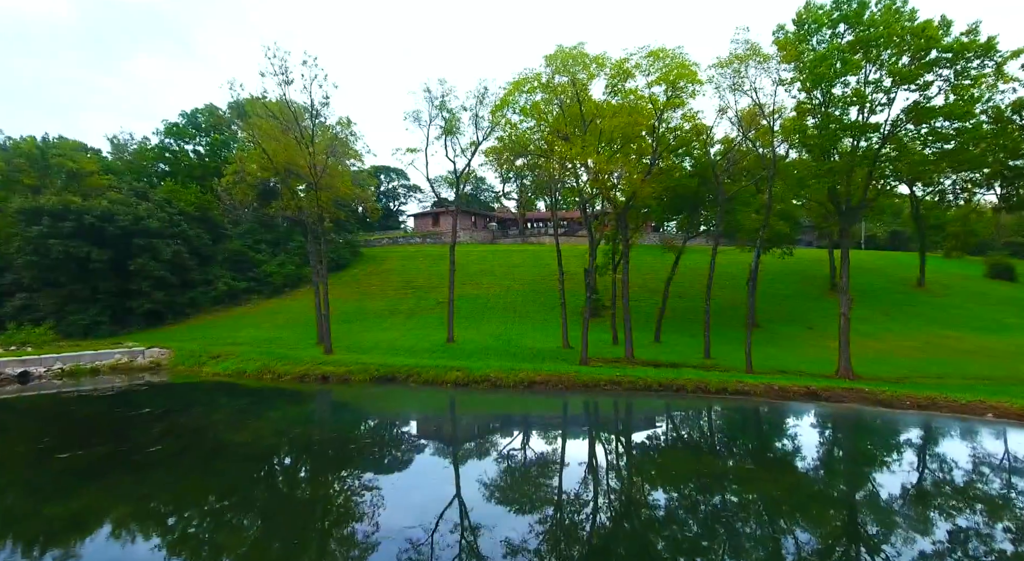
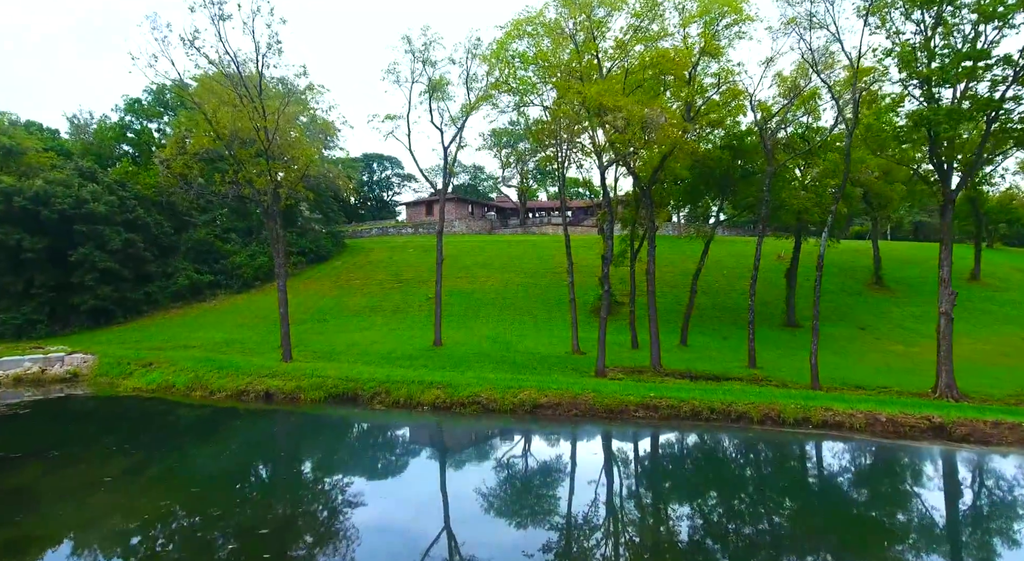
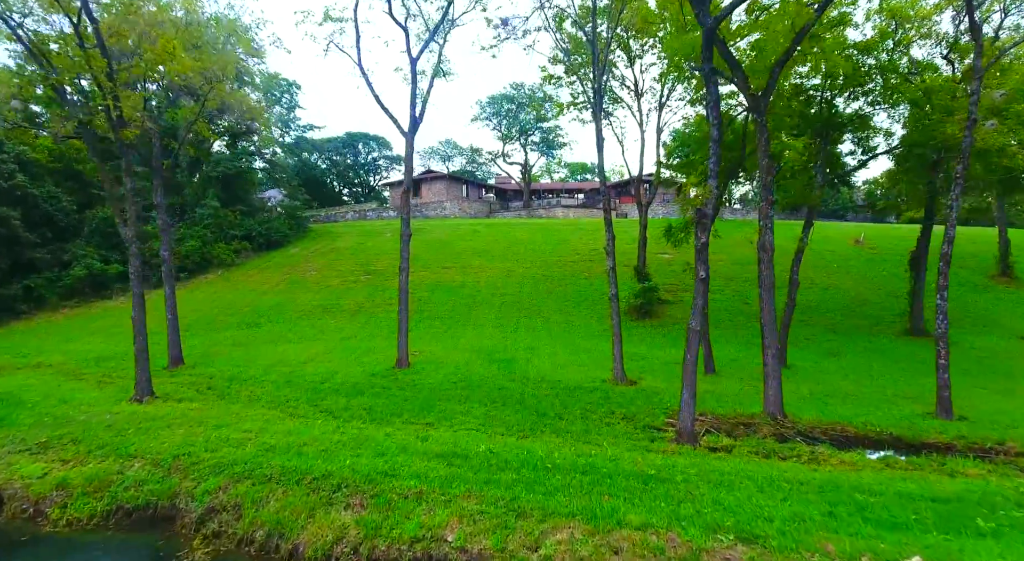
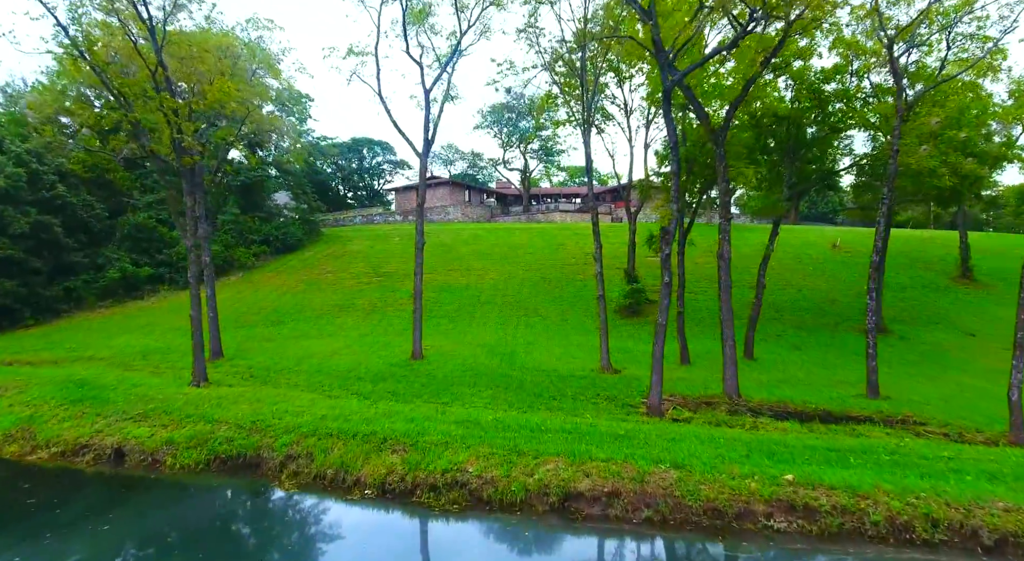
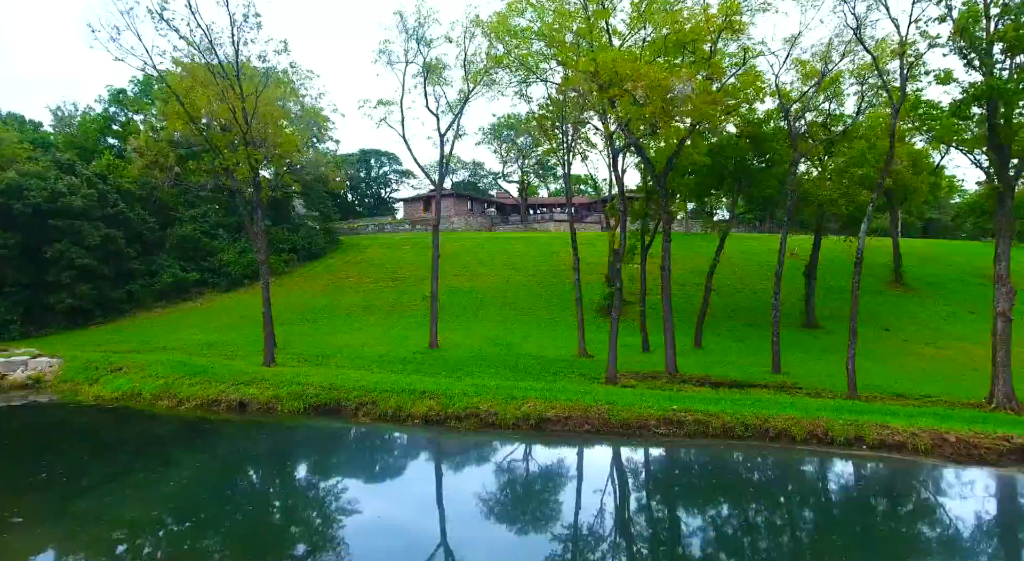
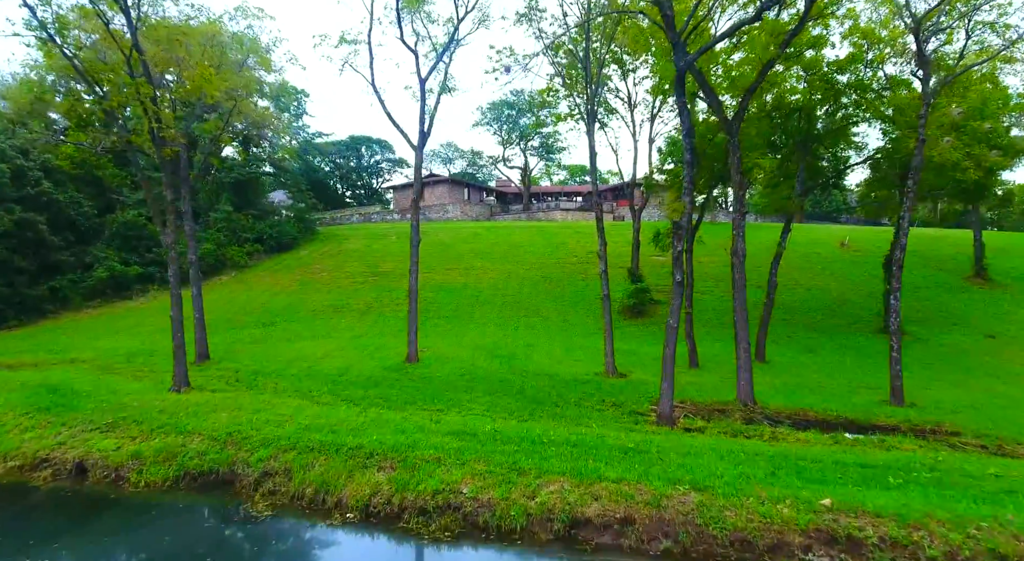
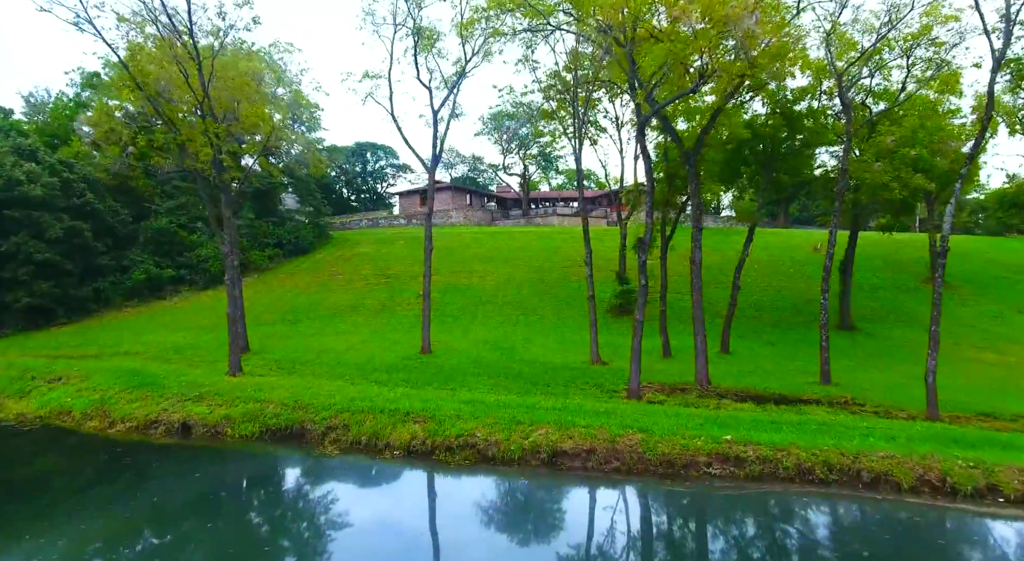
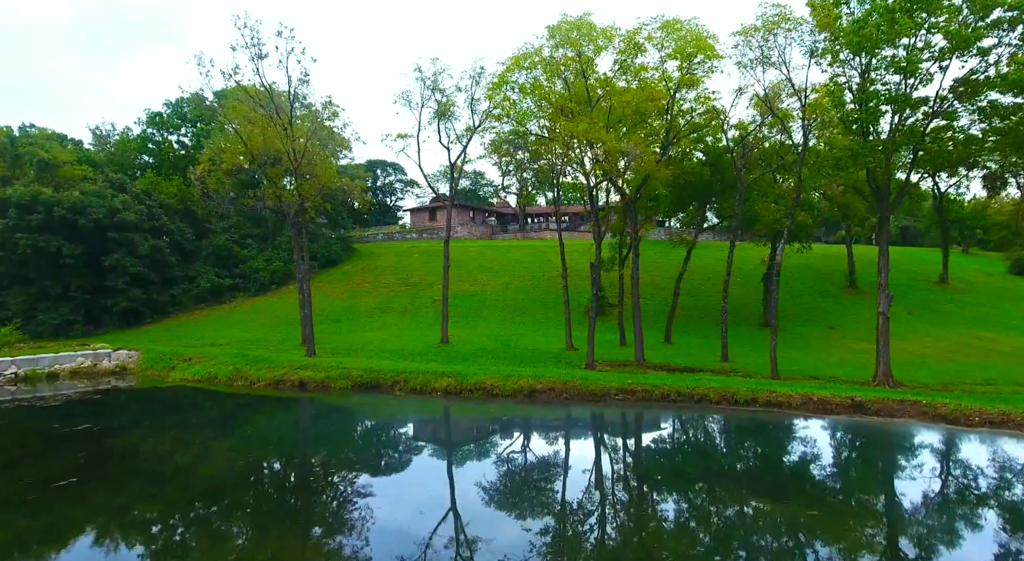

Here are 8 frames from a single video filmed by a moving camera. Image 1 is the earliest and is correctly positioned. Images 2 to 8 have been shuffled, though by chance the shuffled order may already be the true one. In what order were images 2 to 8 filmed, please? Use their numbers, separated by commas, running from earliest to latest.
8, 2, 5, 7, 4, 6, 3
